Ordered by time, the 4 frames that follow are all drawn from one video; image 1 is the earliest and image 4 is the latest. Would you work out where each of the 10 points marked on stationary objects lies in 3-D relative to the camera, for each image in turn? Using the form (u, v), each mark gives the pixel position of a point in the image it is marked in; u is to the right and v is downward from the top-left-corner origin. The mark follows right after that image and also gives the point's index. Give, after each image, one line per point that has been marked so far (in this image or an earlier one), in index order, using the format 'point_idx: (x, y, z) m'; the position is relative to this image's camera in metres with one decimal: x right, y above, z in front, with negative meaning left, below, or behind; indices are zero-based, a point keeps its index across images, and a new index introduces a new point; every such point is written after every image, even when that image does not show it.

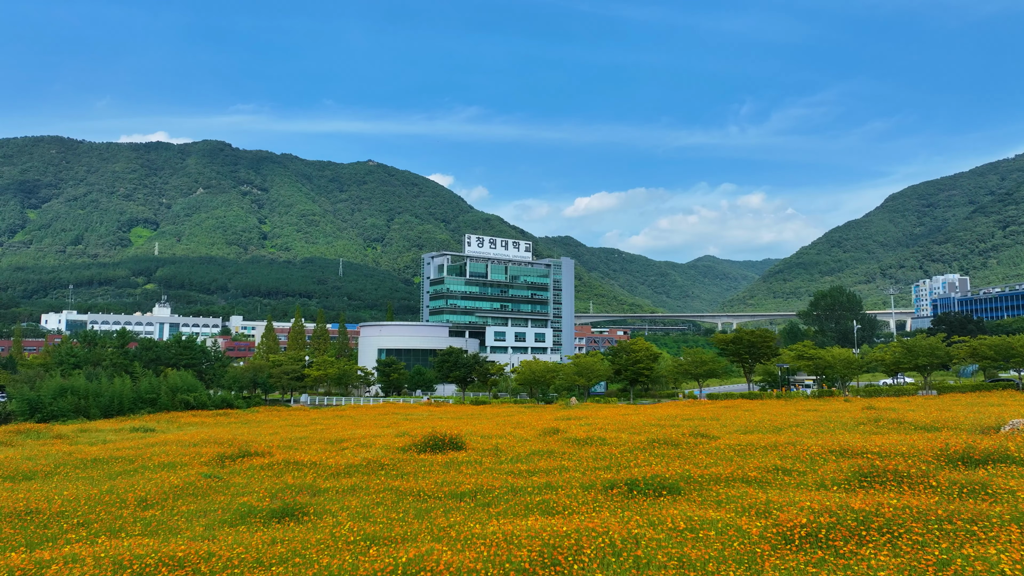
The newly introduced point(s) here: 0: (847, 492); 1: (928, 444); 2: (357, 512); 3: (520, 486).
0: (+6.0, -3.7, +10.3) m
1: (+11.7, -4.3, +15.7) m
2: (-3.0, -4.3, +11.1) m
3: (+0.1, -4.4, +12.7) m
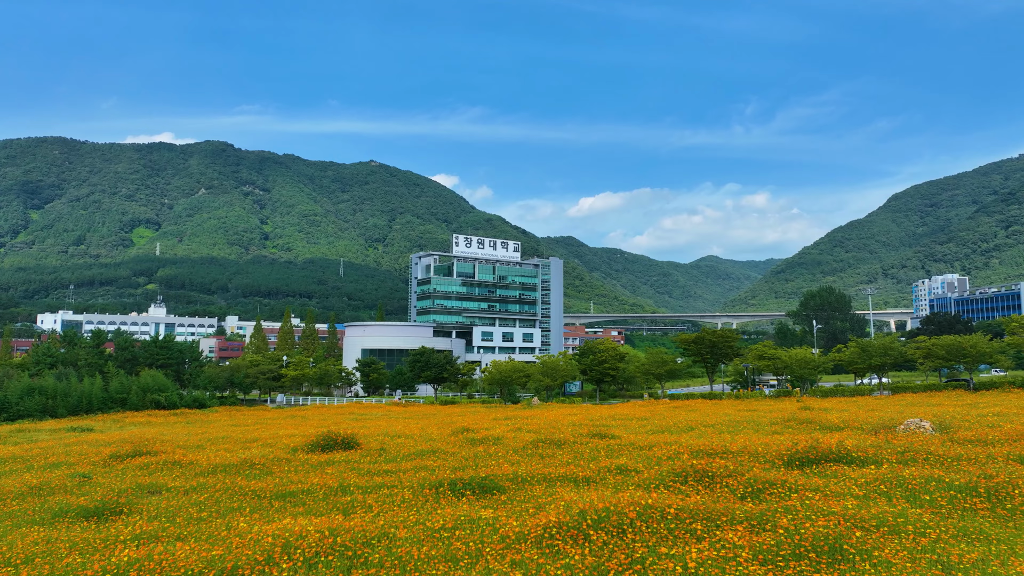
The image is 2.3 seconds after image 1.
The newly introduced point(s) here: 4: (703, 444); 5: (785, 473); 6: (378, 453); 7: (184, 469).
0: (+2.3, -3.7, +10.3) m
1: (+7.9, -4.3, +15.8) m
2: (-6.7, -4.3, +11.1) m
3: (-3.6, -4.4, +12.7) m
4: (+5.9, -4.8, +17.6) m
5: (+5.5, -3.7, +11.5) m
6: (-4.3, -5.3, +18.5) m
7: (-9.5, -5.2, +16.7) m
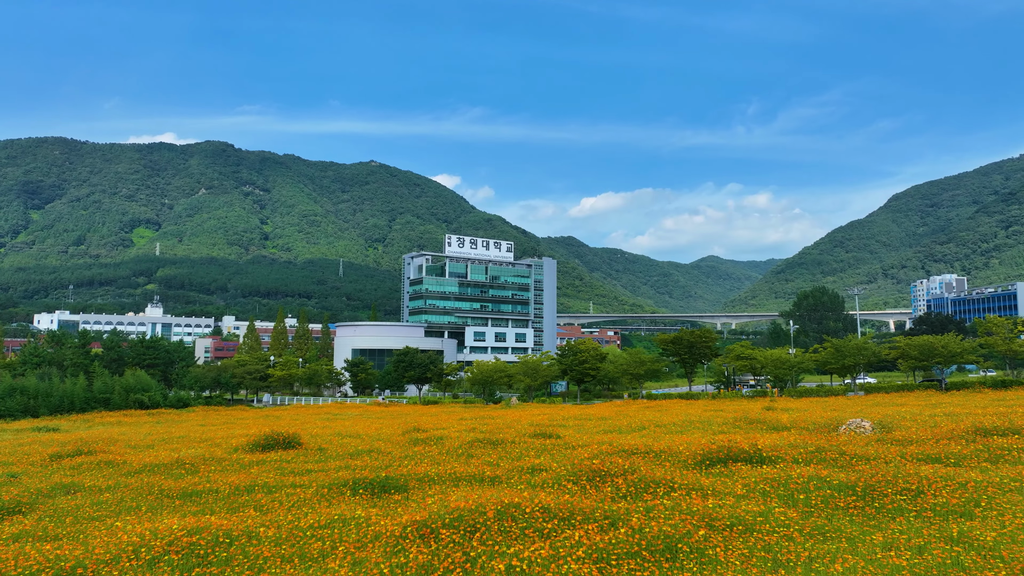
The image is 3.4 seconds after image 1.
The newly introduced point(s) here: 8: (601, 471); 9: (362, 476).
0: (+0.3, -3.7, +10.3) m
1: (+5.9, -4.3, +15.8) m
2: (-8.7, -4.3, +11.1) m
3: (-5.7, -4.4, +12.7) m
4: (+3.9, -4.8, +17.7) m
5: (+3.5, -3.7, +11.5) m
6: (-6.3, -5.3, +18.5) m
7: (-11.6, -5.2, +16.7) m
8: (+1.8, -3.7, +11.7) m
9: (-3.5, -4.4, +13.7) m
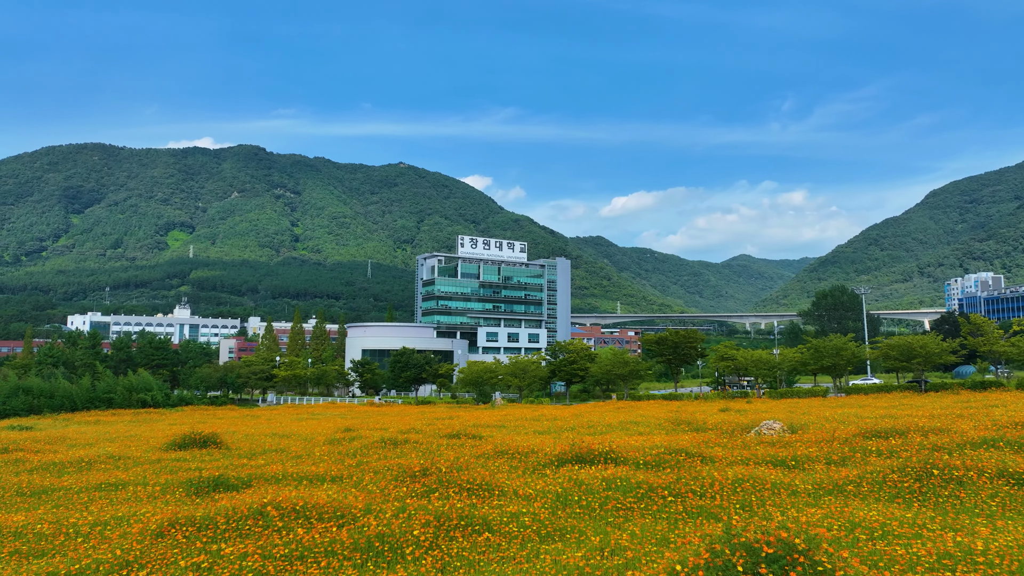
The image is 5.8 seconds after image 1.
0: (-3.3, -3.7, +10.5) m
1: (+2.5, -4.3, +15.8) m
2: (-12.3, -4.4, +11.6) m
3: (-9.1, -4.5, +13.1) m
4: (+0.6, -4.8, +17.7) m
5: (-0.1, -3.7, +11.6) m
6: (-9.6, -5.4, +18.9) m
7: (-14.9, -5.3, +17.3) m
8: (-1.7, -3.7, +11.8) m
9: (-7.0, -4.5, +14.0) m
